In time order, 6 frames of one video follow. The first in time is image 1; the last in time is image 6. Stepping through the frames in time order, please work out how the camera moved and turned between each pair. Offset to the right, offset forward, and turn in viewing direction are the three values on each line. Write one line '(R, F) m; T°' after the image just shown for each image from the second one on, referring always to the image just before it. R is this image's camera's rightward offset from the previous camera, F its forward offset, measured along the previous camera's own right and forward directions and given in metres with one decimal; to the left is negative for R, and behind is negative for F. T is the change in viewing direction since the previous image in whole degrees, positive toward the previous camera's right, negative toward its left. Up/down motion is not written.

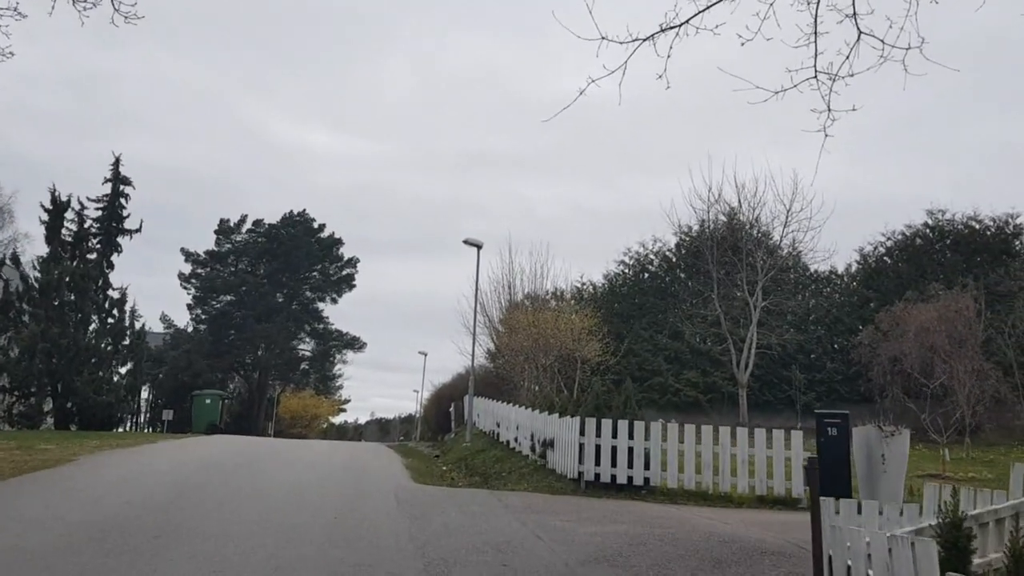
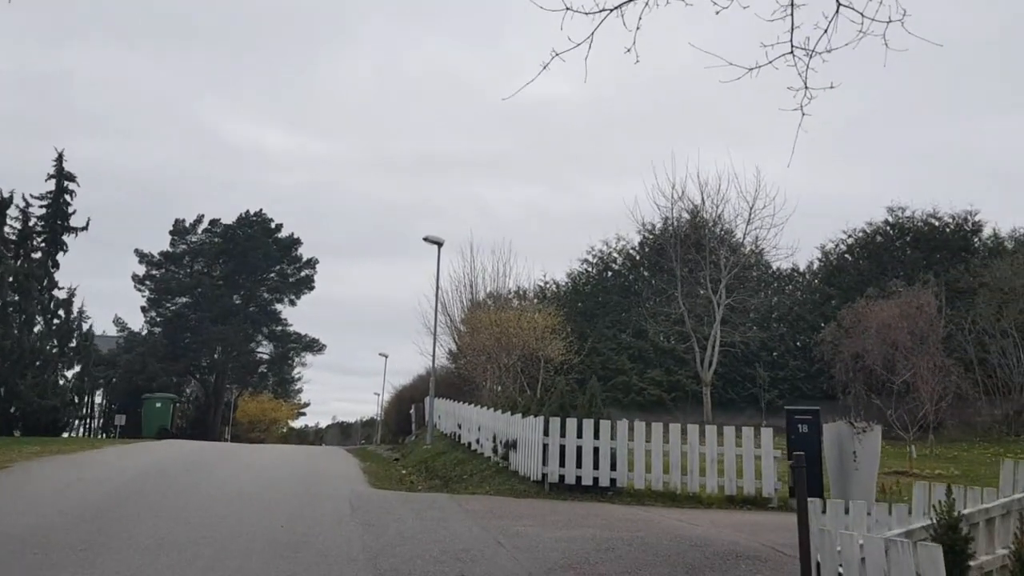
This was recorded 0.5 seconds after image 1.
(0.0, +0.6) m; +2°
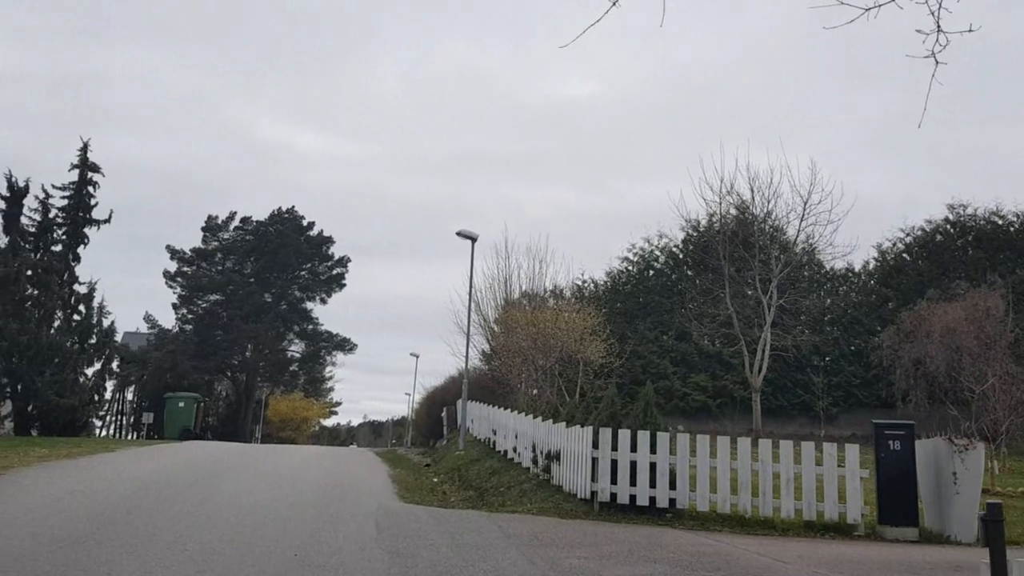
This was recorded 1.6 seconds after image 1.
(-0.2, +1.6) m; -2°
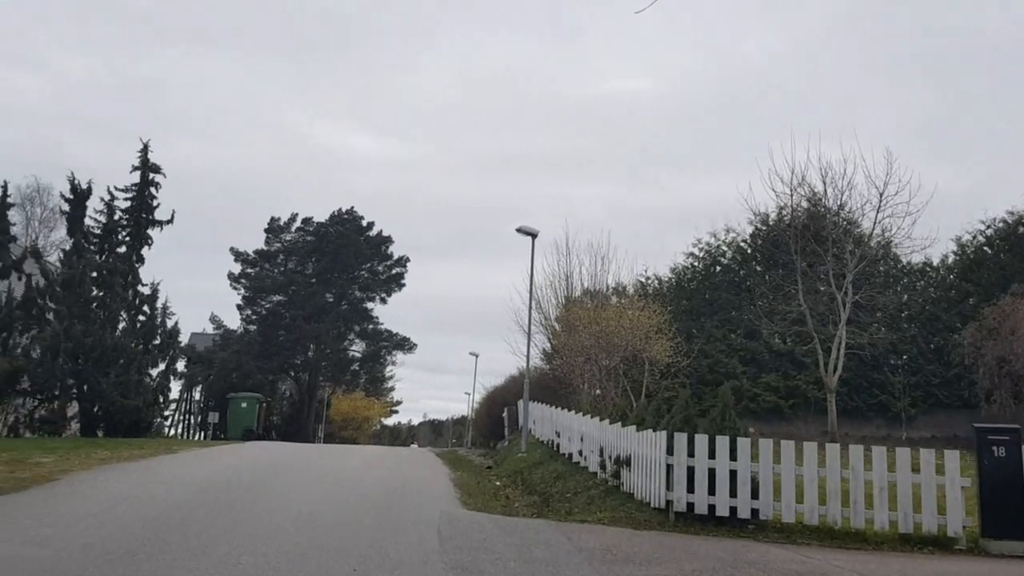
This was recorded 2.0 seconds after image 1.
(-0.1, +0.7) m; -4°
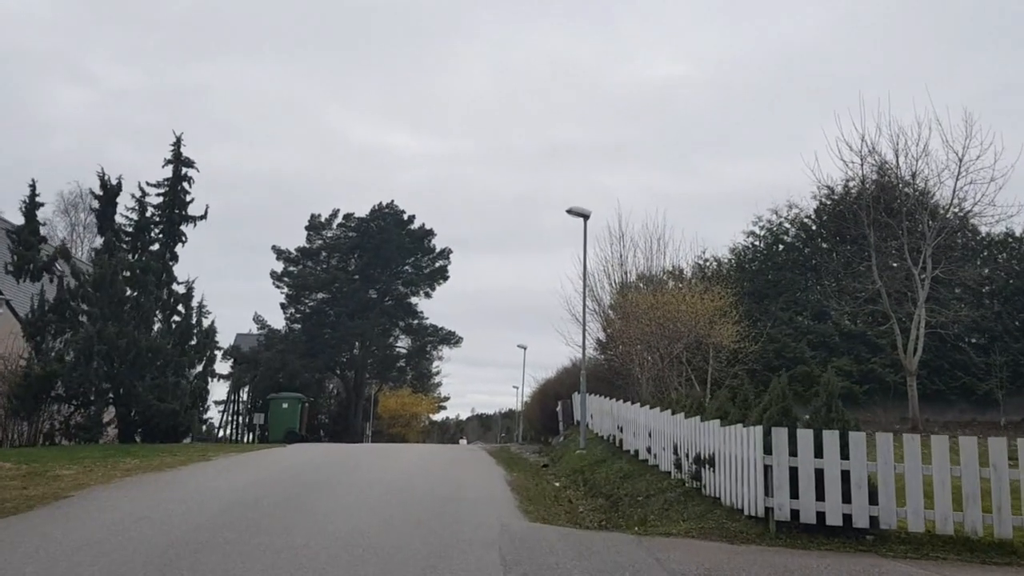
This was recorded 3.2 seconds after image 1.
(-0.2, +1.7) m; -3°
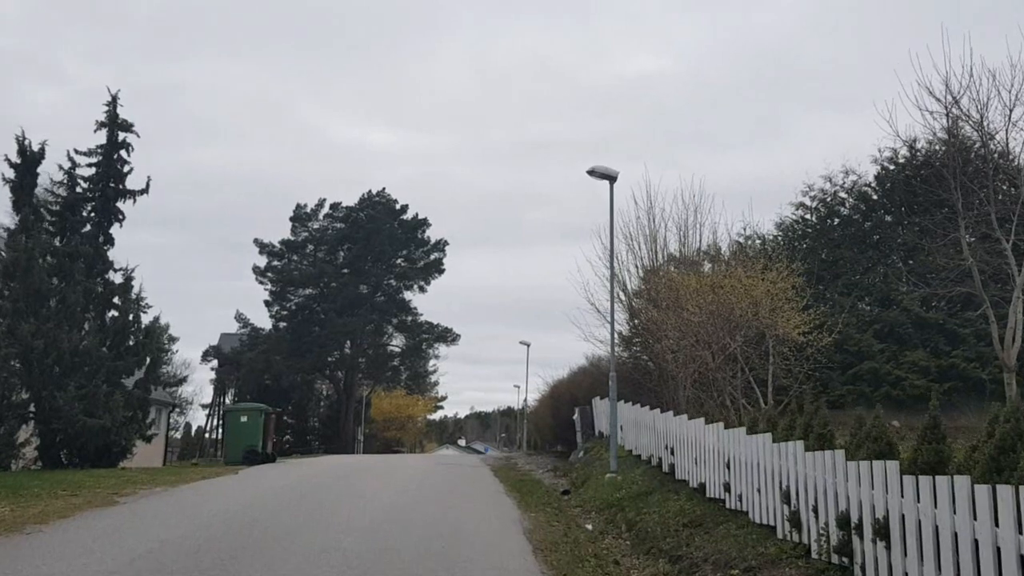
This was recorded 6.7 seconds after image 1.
(-0.3, +5.0) m; 0°
